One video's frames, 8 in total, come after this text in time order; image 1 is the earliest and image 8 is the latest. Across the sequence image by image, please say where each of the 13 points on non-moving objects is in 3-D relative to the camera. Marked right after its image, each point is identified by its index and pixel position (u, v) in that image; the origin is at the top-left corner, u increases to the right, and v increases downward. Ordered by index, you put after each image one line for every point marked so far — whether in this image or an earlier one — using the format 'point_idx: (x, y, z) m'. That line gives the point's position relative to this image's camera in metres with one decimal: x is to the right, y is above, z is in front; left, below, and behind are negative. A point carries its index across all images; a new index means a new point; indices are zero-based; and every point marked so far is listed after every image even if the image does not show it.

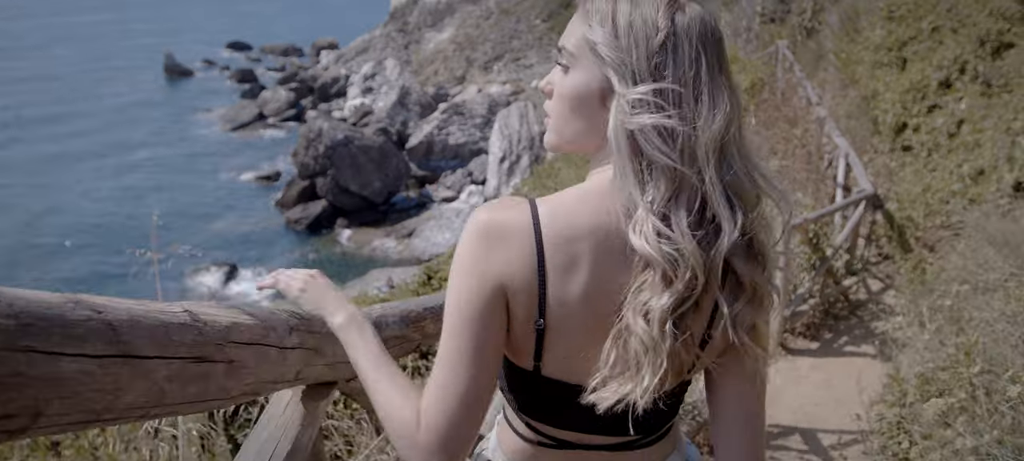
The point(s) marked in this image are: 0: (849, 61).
0: (+6.1, +3.1, +14.1) m
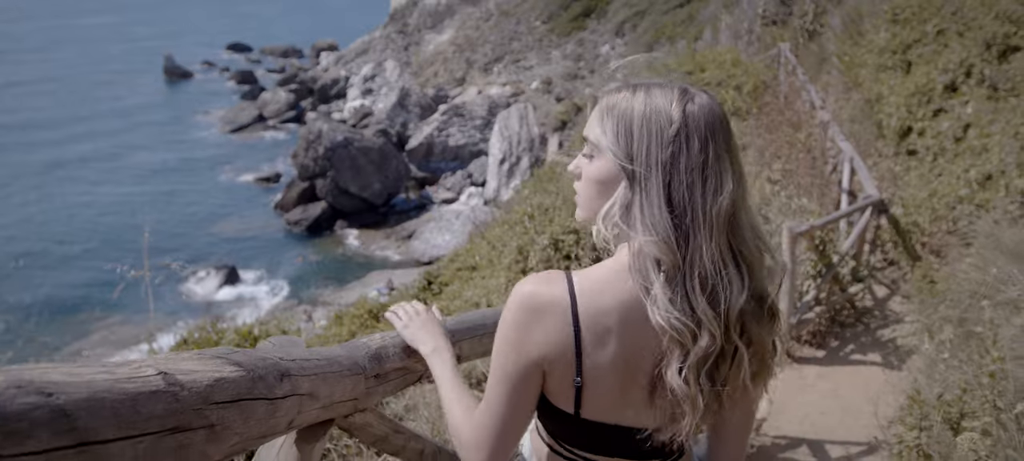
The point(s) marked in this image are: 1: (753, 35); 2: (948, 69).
0: (+6.1, +3.0, +14.0) m
1: (+6.0, +4.8, +19.3) m
2: (+6.1, +2.2, +10.8) m
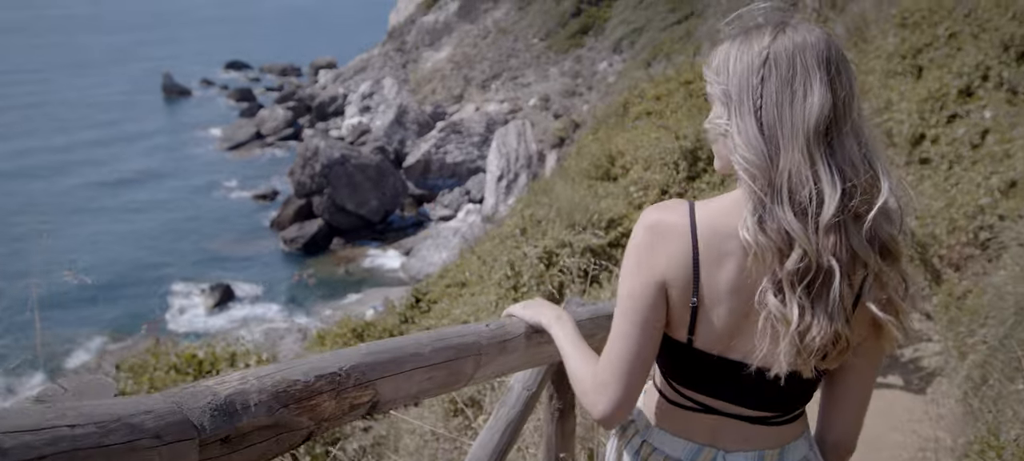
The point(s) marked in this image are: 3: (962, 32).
0: (+6.0, +2.7, +13.4) m
1: (+5.8, +4.4, +18.8) m
2: (+5.9, +2.1, +10.2) m
3: (+6.6, +2.9, +11.4) m
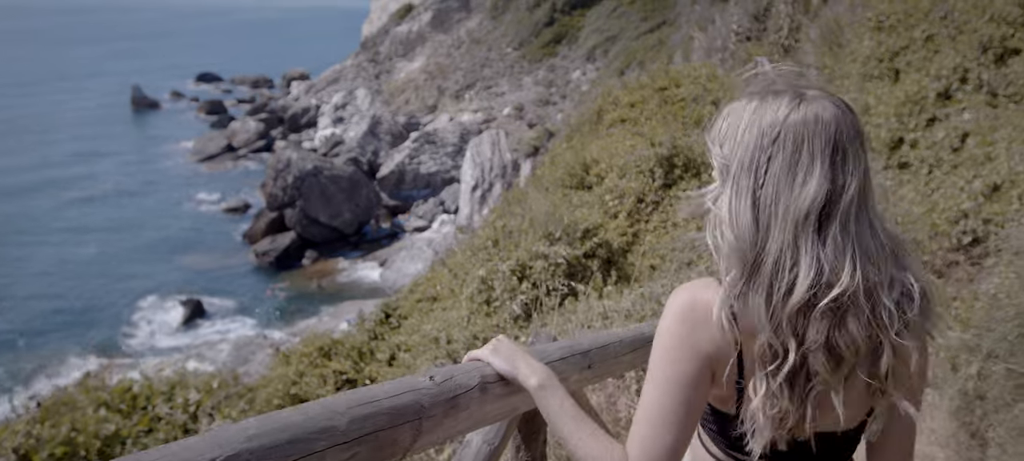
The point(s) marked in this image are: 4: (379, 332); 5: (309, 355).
0: (+5.5, +2.6, +13.2) m
1: (+5.2, +4.2, +18.6) m
2: (+5.5, +2.0, +10.0) m
3: (+6.2, +2.8, +11.2) m
4: (-2.0, -1.5, +11.8) m
5: (-2.9, -1.8, +11.0) m
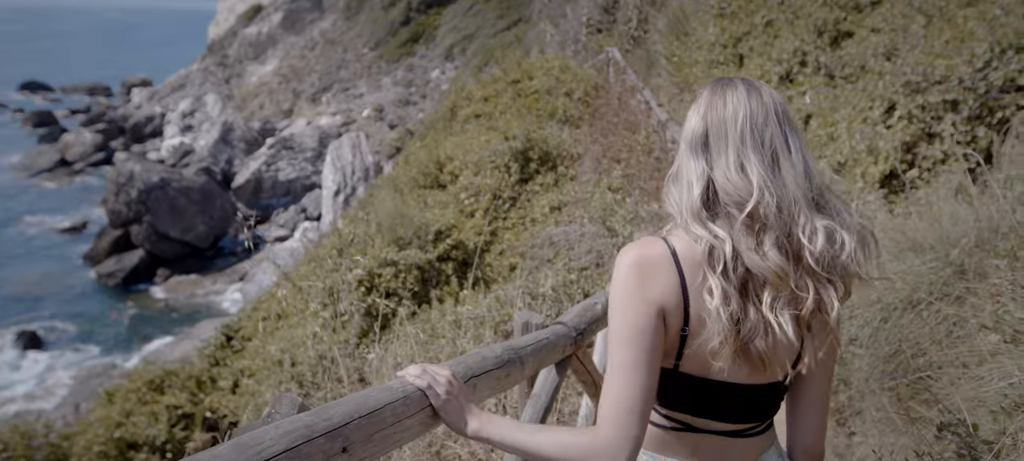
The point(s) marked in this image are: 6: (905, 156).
0: (+2.9, +2.8, +13.2) m
1: (+1.6, +4.4, +18.5) m
2: (+3.5, +2.2, +10.1) m
3: (+3.9, +3.1, +11.4) m
4: (-4.0, -1.7, +10.6) m
5: (-4.7, -2.0, +9.7) m
6: (+3.4, +0.6, +6.7) m
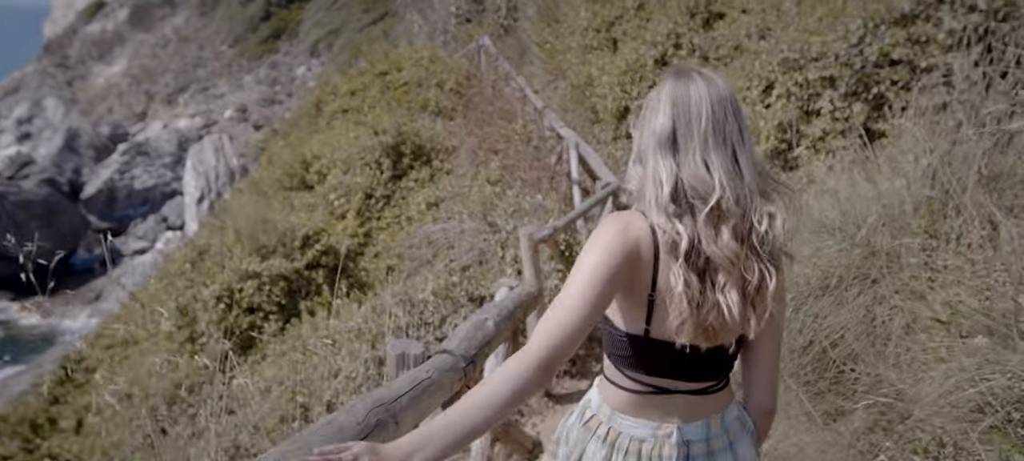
0: (+0.7, +3.0, +12.9) m
1: (-1.5, +4.5, +17.9) m
2: (+1.8, +2.4, +10.0) m
3: (+2.0, +3.3, +11.3) m
4: (-5.4, -1.9, +9.3) m
5: (-6.0, -2.3, +8.3) m
6: (+2.3, +0.8, +6.6) m
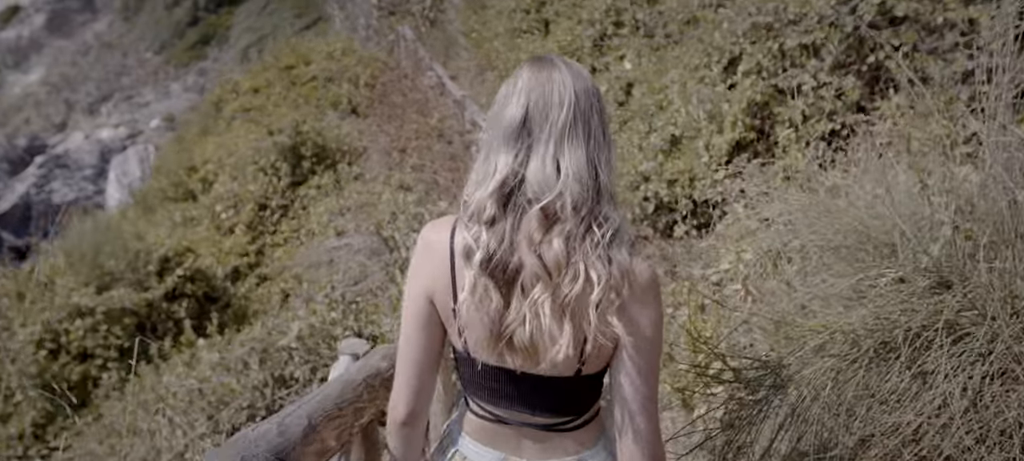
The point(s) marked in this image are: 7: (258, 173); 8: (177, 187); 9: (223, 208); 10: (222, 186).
0: (-0.5, +2.8, +11.4) m
1: (-3.0, +4.2, +16.3) m
2: (+0.9, +2.3, +8.6) m
3: (+0.9, +3.2, +9.9) m
4: (-6.2, -2.2, +7.3) m
5: (-6.7, -2.5, +6.3) m
6: (+1.6, +0.7, +5.2) m
7: (-3.1, +0.7, +9.5) m
8: (-4.5, +0.6, +10.5) m
9: (-3.4, +0.3, +9.1) m
10: (-3.5, +0.5, +9.5) m
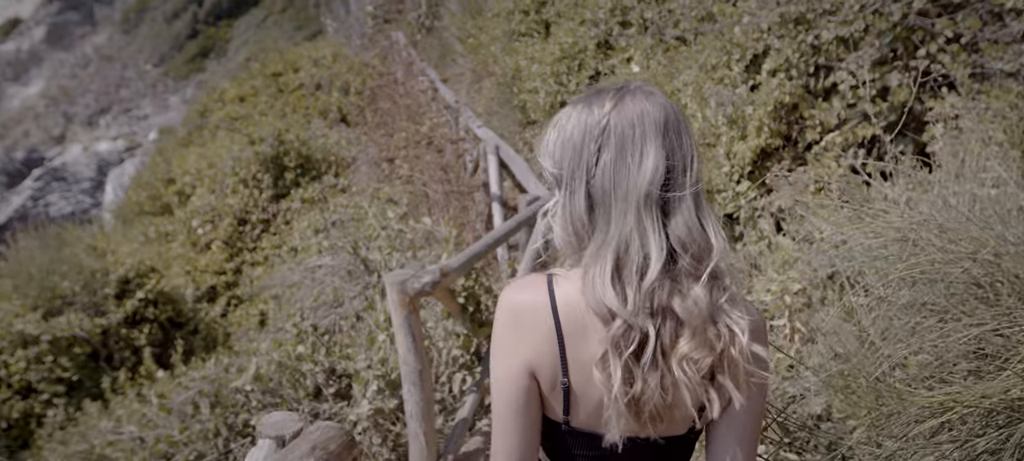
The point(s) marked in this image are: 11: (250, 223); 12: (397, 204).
0: (-0.5, +2.6, +10.8) m
1: (-3.0, +3.9, +15.7) m
2: (+0.9, +2.1, +7.9) m
3: (+0.9, +3.0, +9.3) m
4: (-6.2, -2.3, +6.7) m
5: (-6.7, -2.6, +5.6) m
6: (+1.6, +0.6, +4.6) m
7: (-3.1, +0.5, +8.9) m
8: (-4.6, +0.4, +9.9) m
9: (-3.4, +0.1, +8.4) m
10: (-3.5, +0.4, +8.9) m
11: (-2.9, +0.1, +8.4) m
12: (-1.0, +0.2, +7.0) m
